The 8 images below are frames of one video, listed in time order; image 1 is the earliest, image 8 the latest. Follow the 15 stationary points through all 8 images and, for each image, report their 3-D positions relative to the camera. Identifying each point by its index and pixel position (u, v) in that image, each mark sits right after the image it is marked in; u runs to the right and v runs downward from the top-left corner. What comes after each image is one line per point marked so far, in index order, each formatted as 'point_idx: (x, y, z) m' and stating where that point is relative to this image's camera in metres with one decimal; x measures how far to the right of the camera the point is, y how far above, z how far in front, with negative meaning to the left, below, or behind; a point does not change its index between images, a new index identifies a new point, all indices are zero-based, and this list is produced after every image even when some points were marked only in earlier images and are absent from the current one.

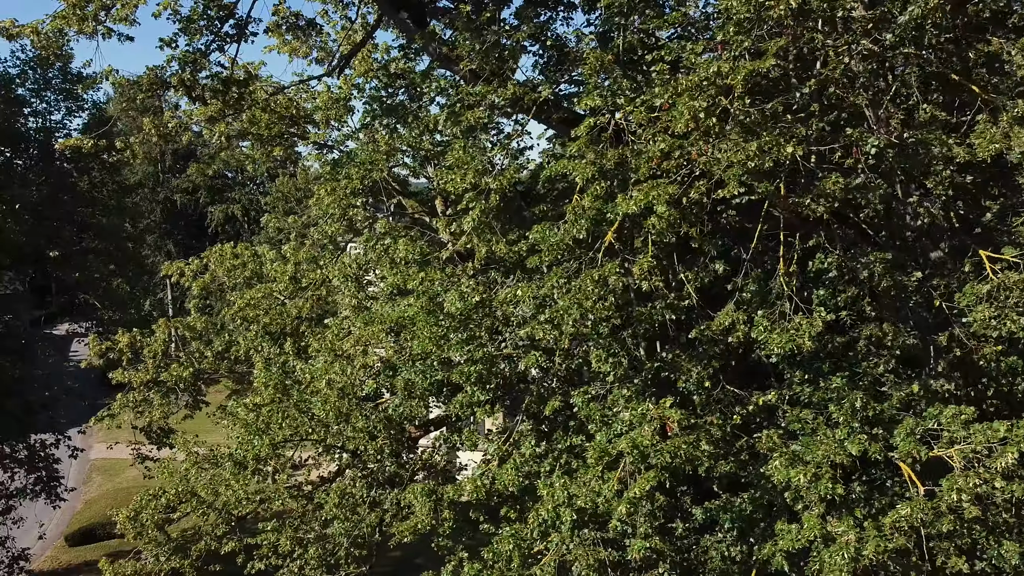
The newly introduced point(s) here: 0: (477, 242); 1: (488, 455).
0: (-0.3, +0.4, +7.3) m
1: (-0.2, -1.6, +7.7) m
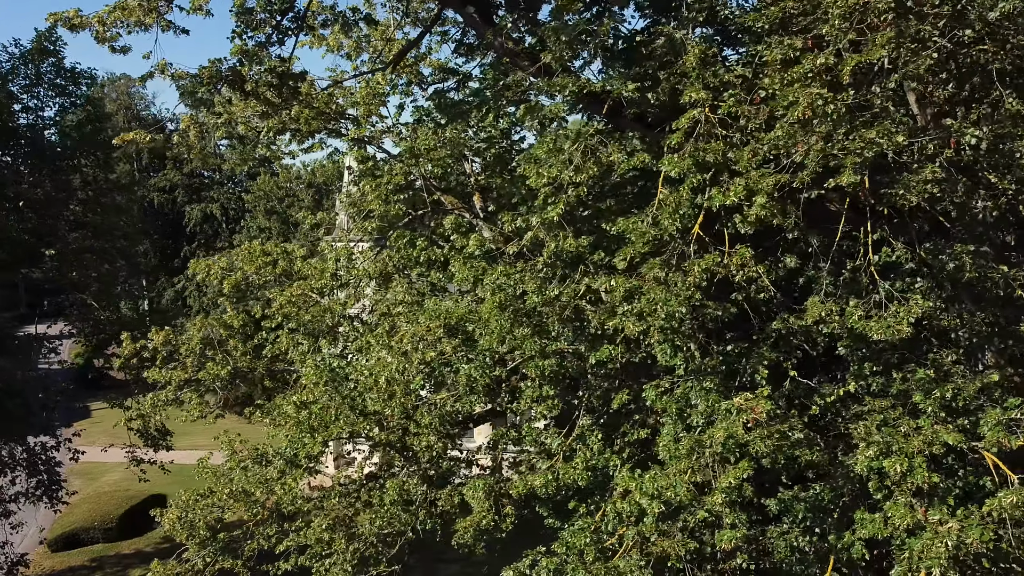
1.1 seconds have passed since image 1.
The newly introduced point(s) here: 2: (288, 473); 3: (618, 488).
0: (+0.3, +0.5, +7.3) m
1: (+0.4, -1.5, +7.7) m
2: (-2.4, -2.0, +8.8) m
3: (+1.0, -1.8, +7.2) m
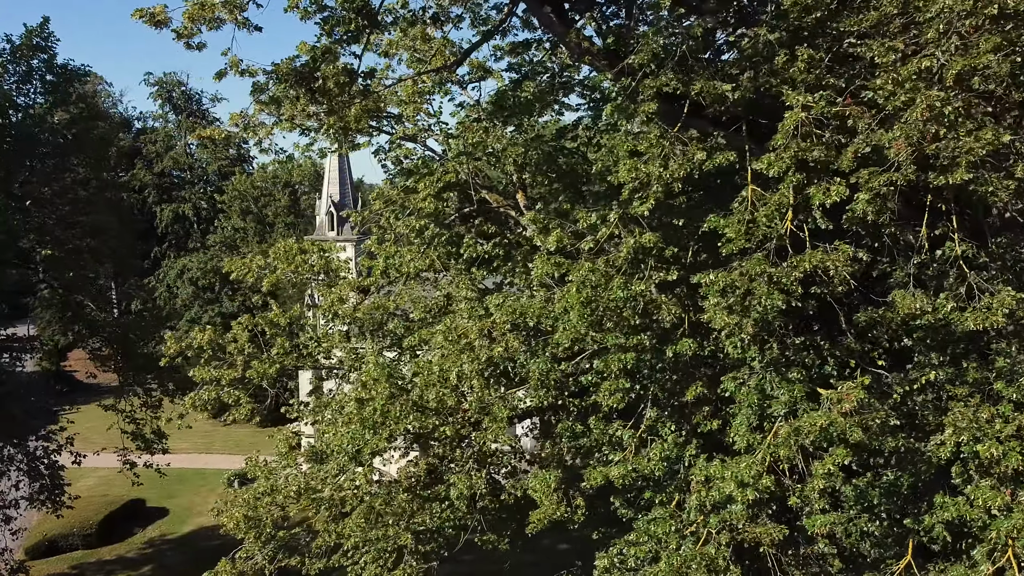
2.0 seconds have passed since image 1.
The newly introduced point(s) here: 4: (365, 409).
0: (+1.0, +0.5, +7.5) m
1: (+1.1, -1.5, +7.8) m
2: (-1.7, -2.0, +8.8) m
3: (+1.7, -1.7, +7.4) m
4: (-1.6, -1.3, +8.8) m
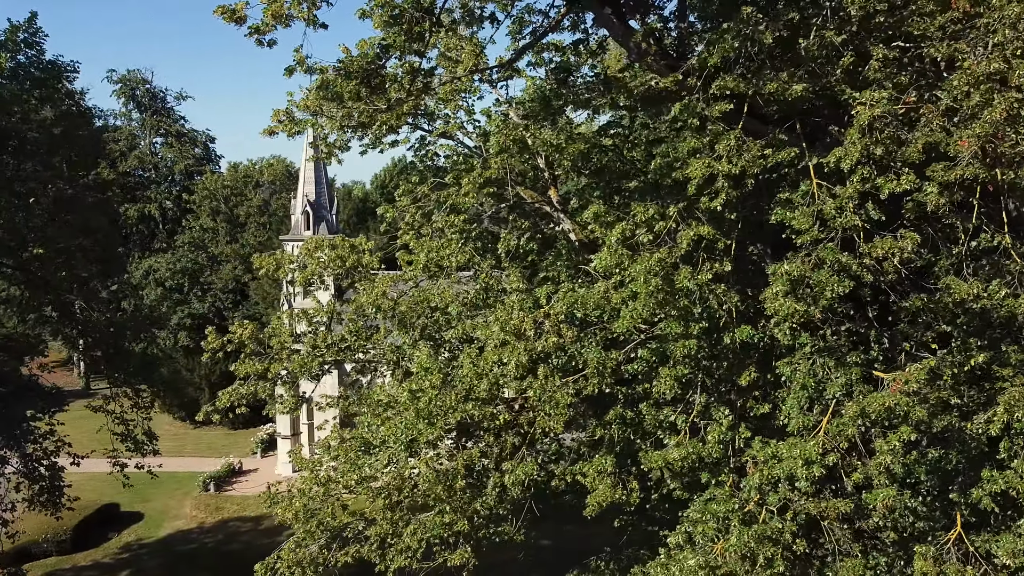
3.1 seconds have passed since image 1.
0: (+1.6, +0.6, +7.8) m
1: (+1.7, -1.4, +8.2) m
2: (-1.2, -1.9, +9.0) m
3: (+2.3, -1.6, +7.8) m
4: (-1.1, -1.3, +9.0) m
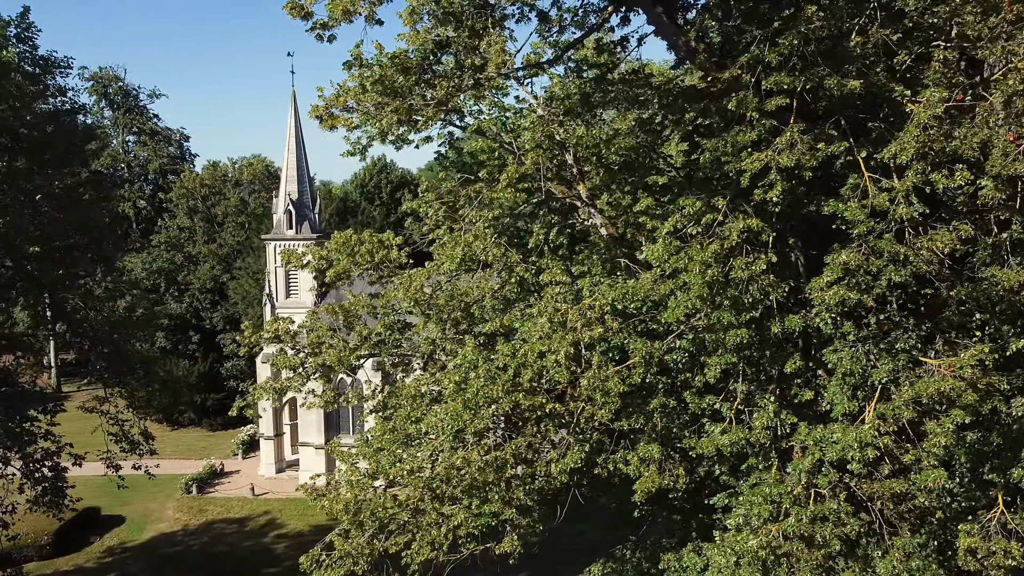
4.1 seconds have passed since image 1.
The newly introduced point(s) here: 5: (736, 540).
0: (+2.2, +0.7, +8.1) m
1: (+2.2, -1.3, +8.4) m
2: (-0.7, -1.8, +9.1) m
3: (+2.9, -1.6, +8.0) m
4: (-0.6, -1.2, +9.2) m
5: (+2.2, -2.4, +7.7) m
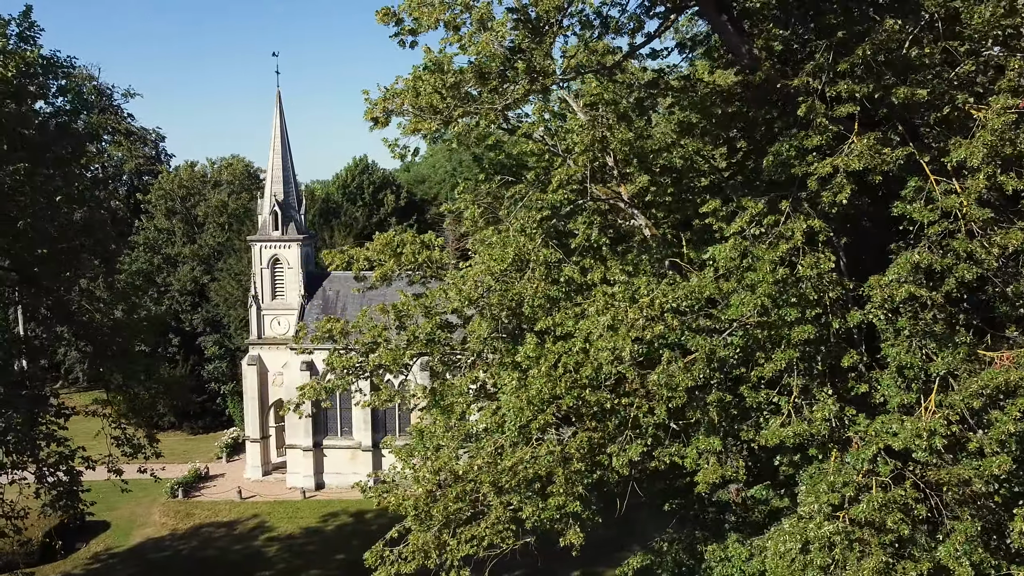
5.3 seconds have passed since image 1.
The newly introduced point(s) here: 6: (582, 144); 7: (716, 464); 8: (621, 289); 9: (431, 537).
0: (+2.9, +0.7, +8.4) m
1: (+3.0, -1.3, +8.8) m
2: (0.0, -1.8, +9.3) m
3: (+3.6, -1.5, +8.4) m
4: (+0.1, -1.2, +9.4) m
5: (+2.9, -2.4, +8.1) m
6: (+0.9, +1.8, +10.1) m
7: (+2.3, -1.9, +8.8) m
8: (+1.3, 0.0, +9.5) m
9: (-0.9, -2.9, +9.1) m
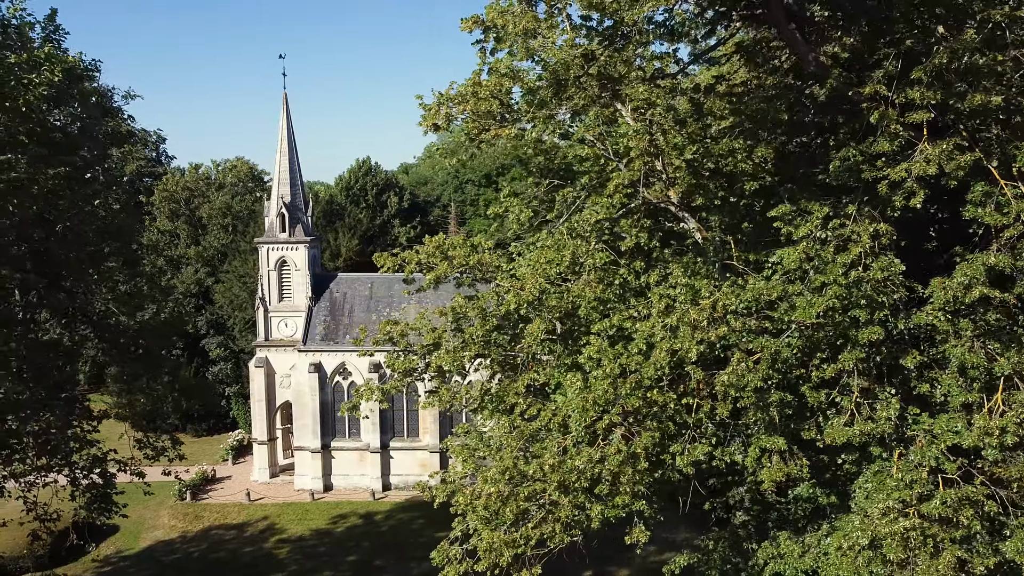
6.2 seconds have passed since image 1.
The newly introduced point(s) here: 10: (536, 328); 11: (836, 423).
0: (+3.7, +0.7, +8.6) m
1: (+3.7, -1.3, +9.0) m
2: (+0.8, -1.9, +9.5) m
3: (+4.4, -1.5, +8.6) m
4: (+0.9, -1.2, +9.6) m
5: (+3.7, -2.4, +8.3) m
6: (+1.7, +1.8, +10.3) m
7: (+3.0, -2.0, +8.9) m
8: (+2.0, 0.0, +9.7) m
9: (-0.1, -2.9, +9.3) m
10: (+0.3, -0.5, +9.9) m
11: (+3.6, -1.5, +9.0) m
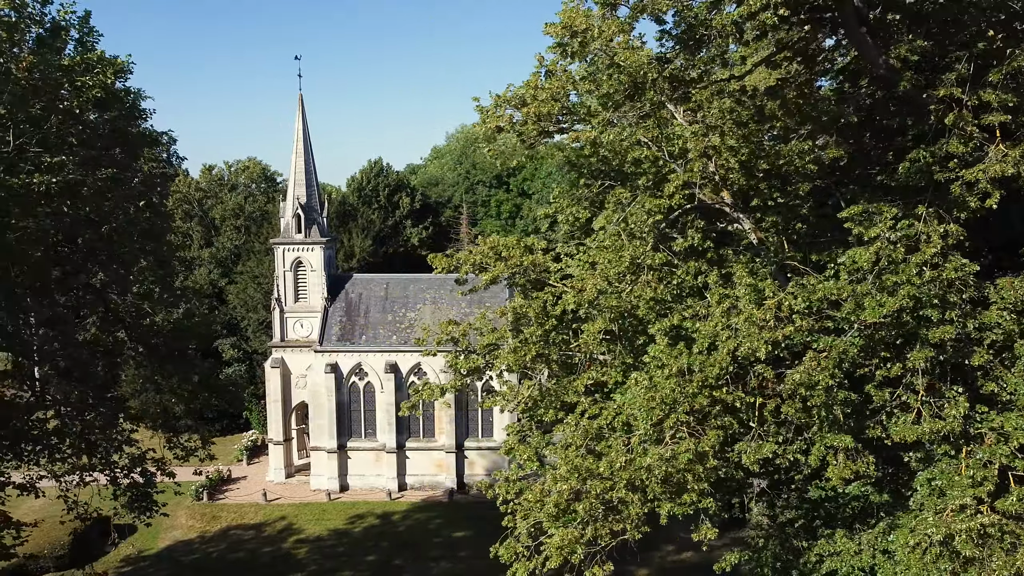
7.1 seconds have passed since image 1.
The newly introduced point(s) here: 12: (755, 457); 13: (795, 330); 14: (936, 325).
0: (+4.5, +0.7, +8.7) m
1: (+4.5, -1.3, +9.1) m
2: (+1.6, -1.9, +9.6) m
3: (+5.2, -1.5, +8.7) m
4: (+1.7, -1.2, +9.7) m
5: (+4.5, -2.4, +8.4) m
6: (+2.5, +1.8, +10.4) m
7: (+3.8, -2.0, +9.1) m
8: (+2.8, 0.0, +9.8) m
9: (+0.6, -2.9, +9.4) m
10: (+1.1, -0.5, +10.1) m
11: (+4.4, -1.5, +9.1) m
12: (+2.8, -2.0, +9.3) m
13: (+3.3, -0.5, +9.3) m
14: (+4.5, -0.4, +8.6) m
